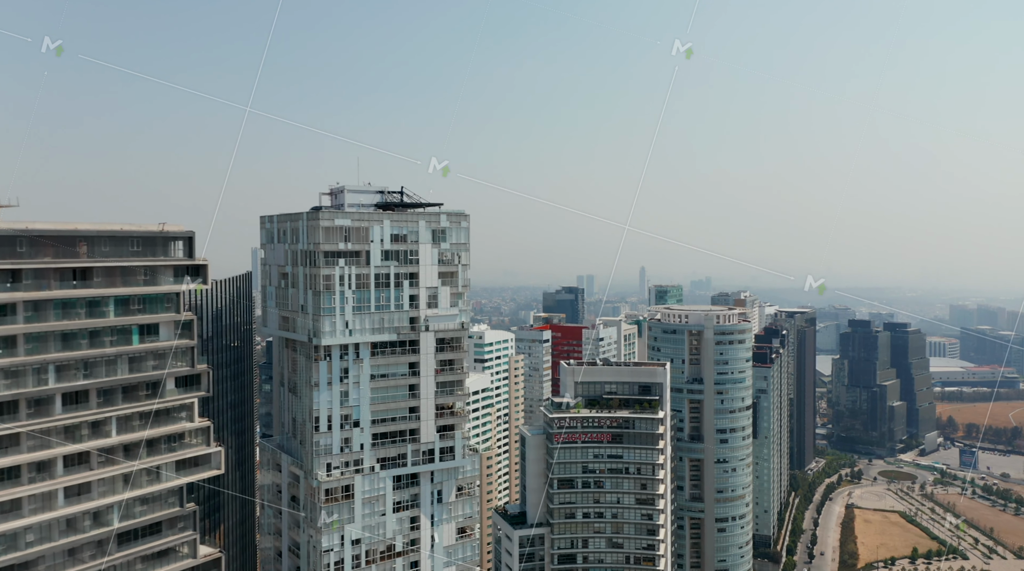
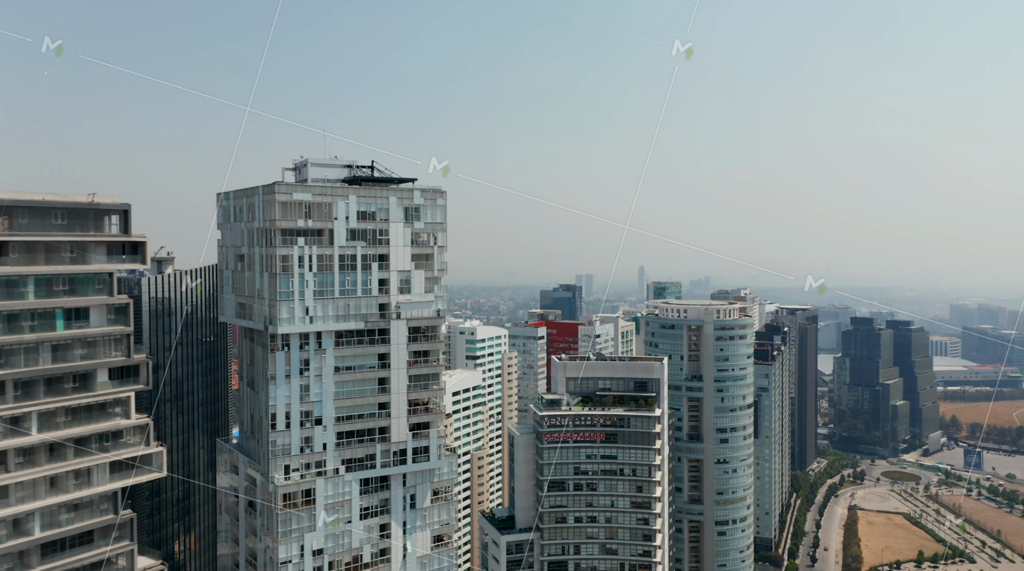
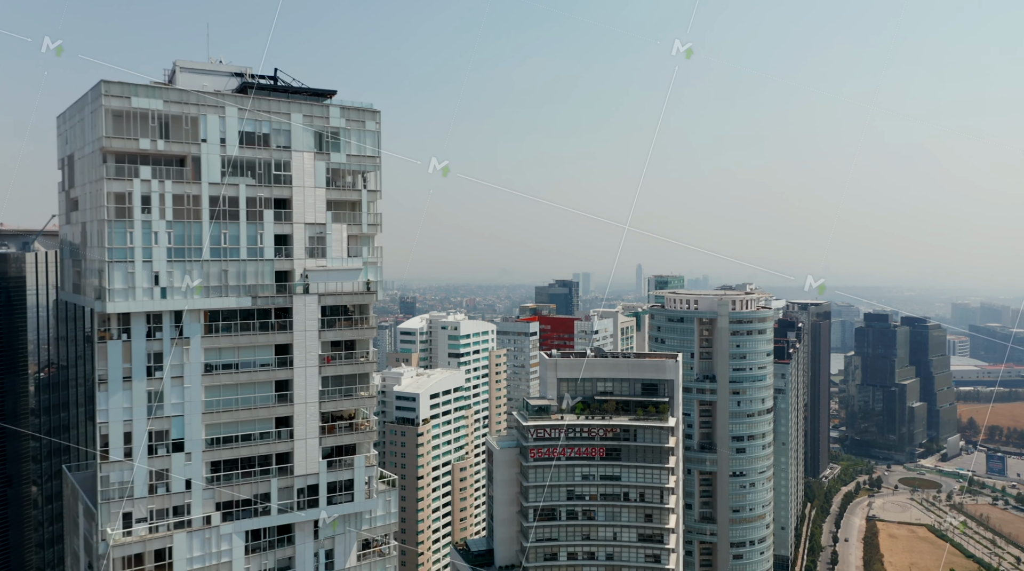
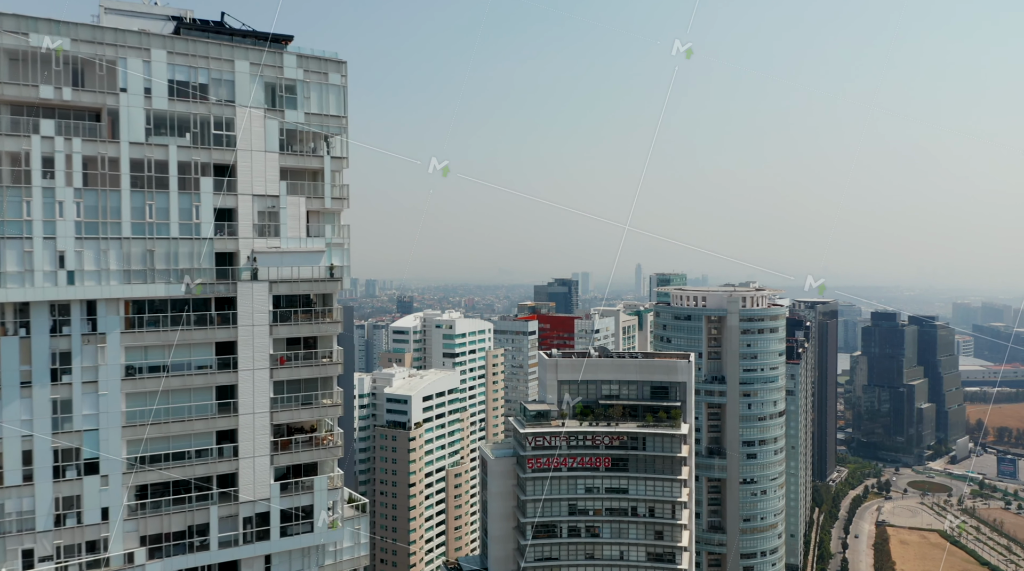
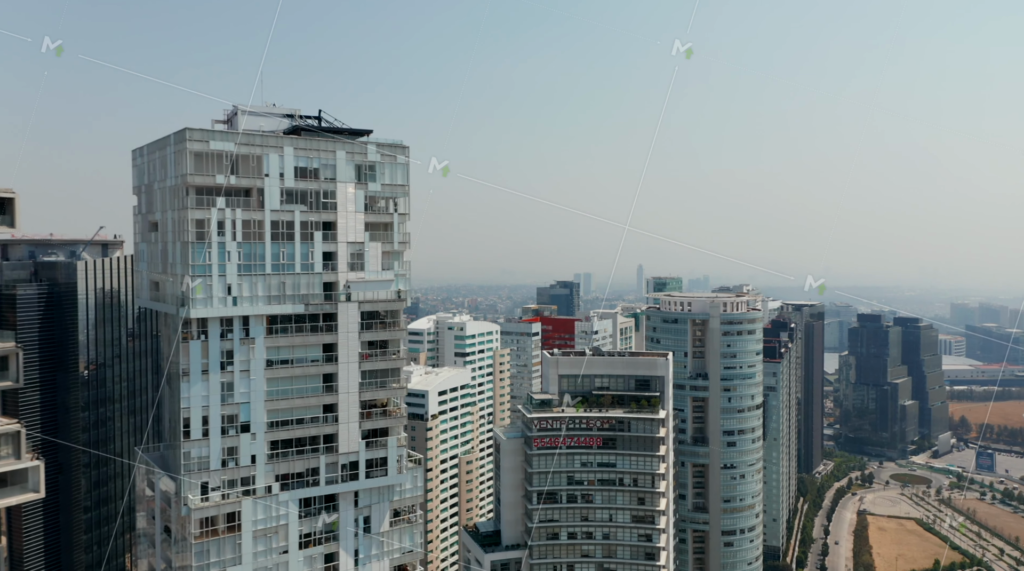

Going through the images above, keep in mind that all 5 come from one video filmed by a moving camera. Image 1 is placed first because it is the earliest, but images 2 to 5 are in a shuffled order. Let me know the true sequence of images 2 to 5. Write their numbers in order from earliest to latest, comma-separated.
2, 5, 3, 4
